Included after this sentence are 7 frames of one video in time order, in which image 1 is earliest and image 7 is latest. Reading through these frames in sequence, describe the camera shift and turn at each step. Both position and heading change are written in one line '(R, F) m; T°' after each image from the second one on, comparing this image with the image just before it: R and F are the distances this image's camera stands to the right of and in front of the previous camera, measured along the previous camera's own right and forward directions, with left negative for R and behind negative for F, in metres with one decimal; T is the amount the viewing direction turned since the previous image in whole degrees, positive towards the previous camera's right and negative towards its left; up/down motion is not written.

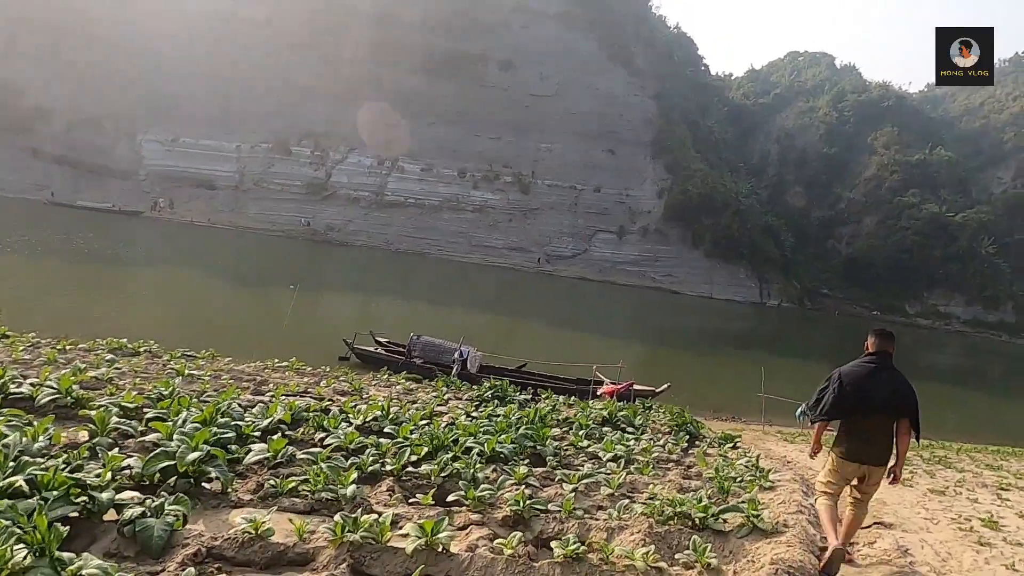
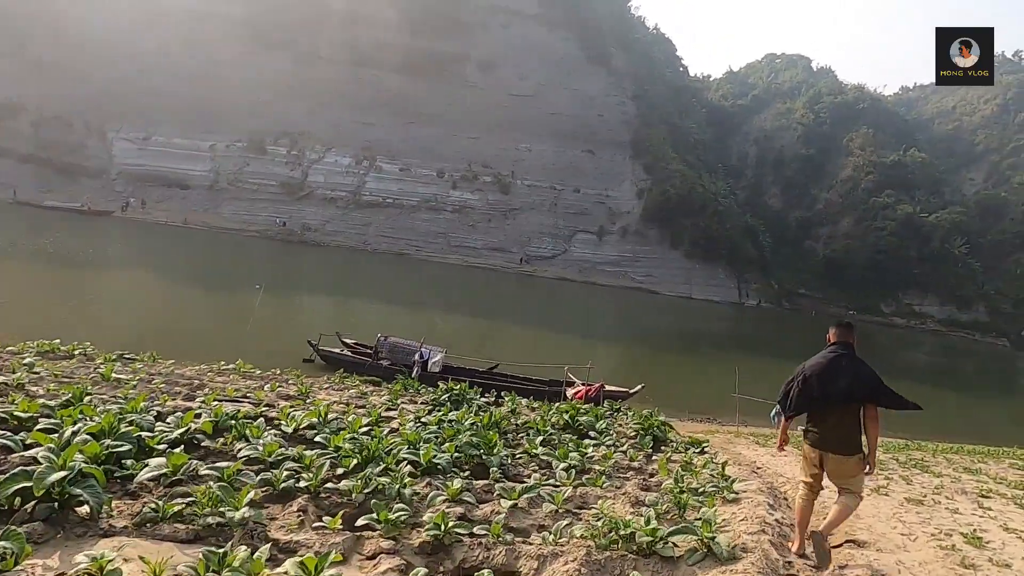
(+0.2, +0.4) m; +2°
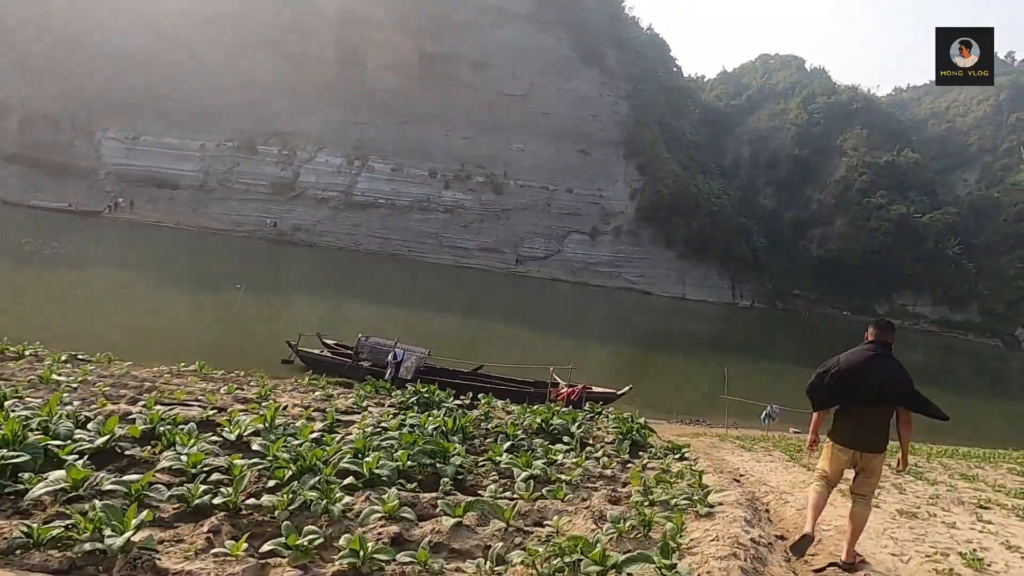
(+0.2, +0.3) m; 0°
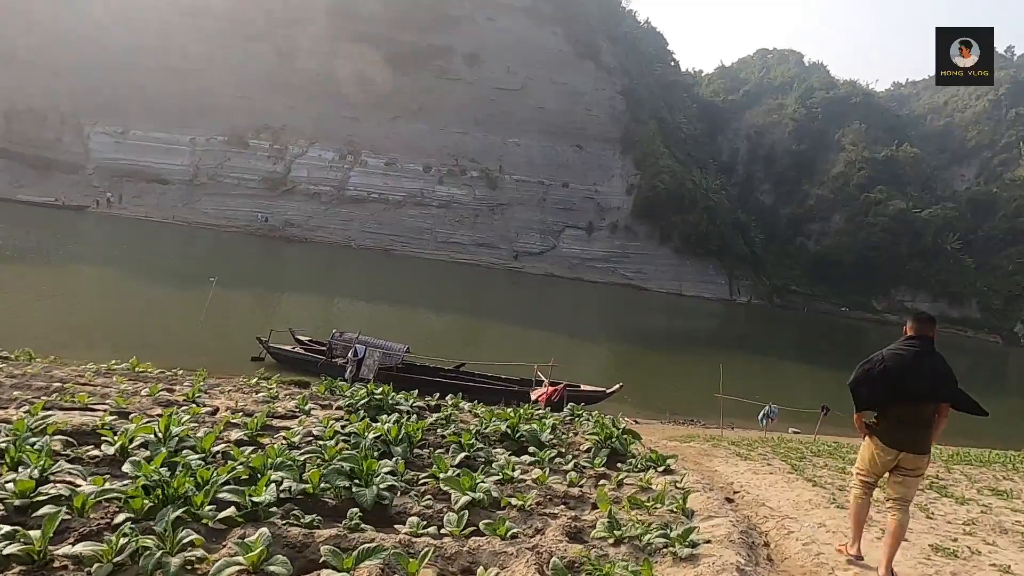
(+0.3, +0.7) m; 0°
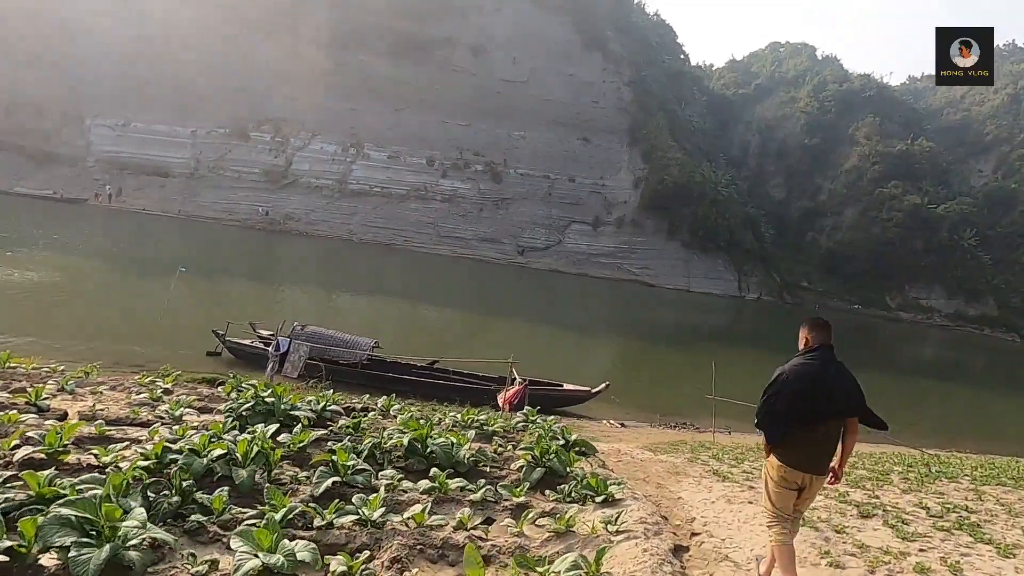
(+0.6, +1.0) m; -1°
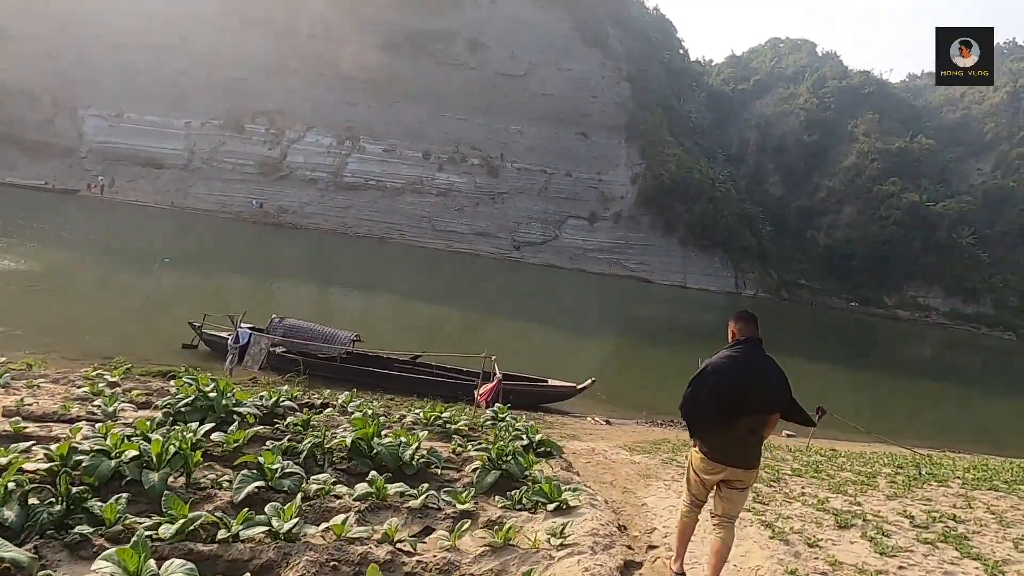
(+0.2, +0.3) m; 0°
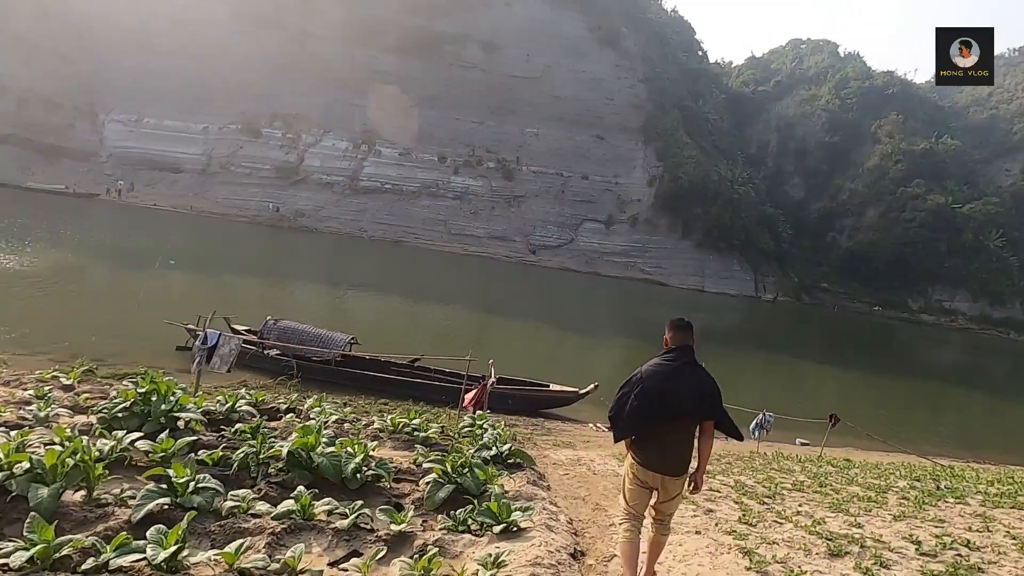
(+0.3, +0.3) m; -2°
